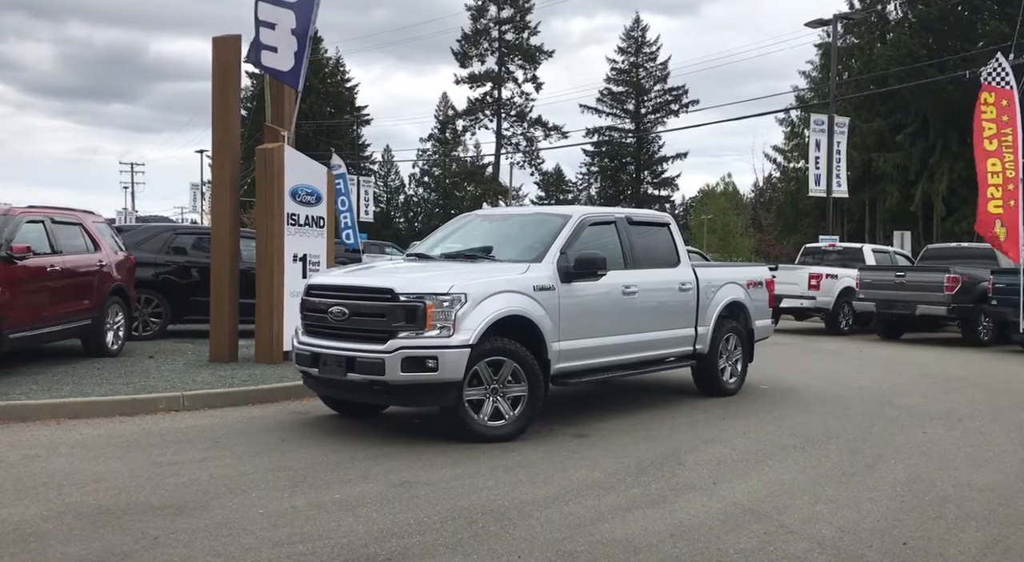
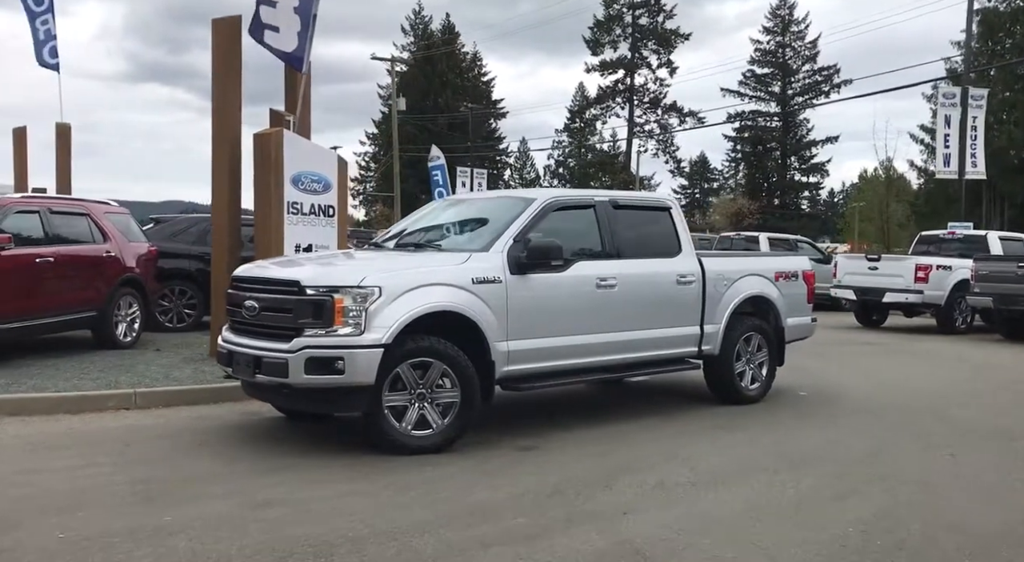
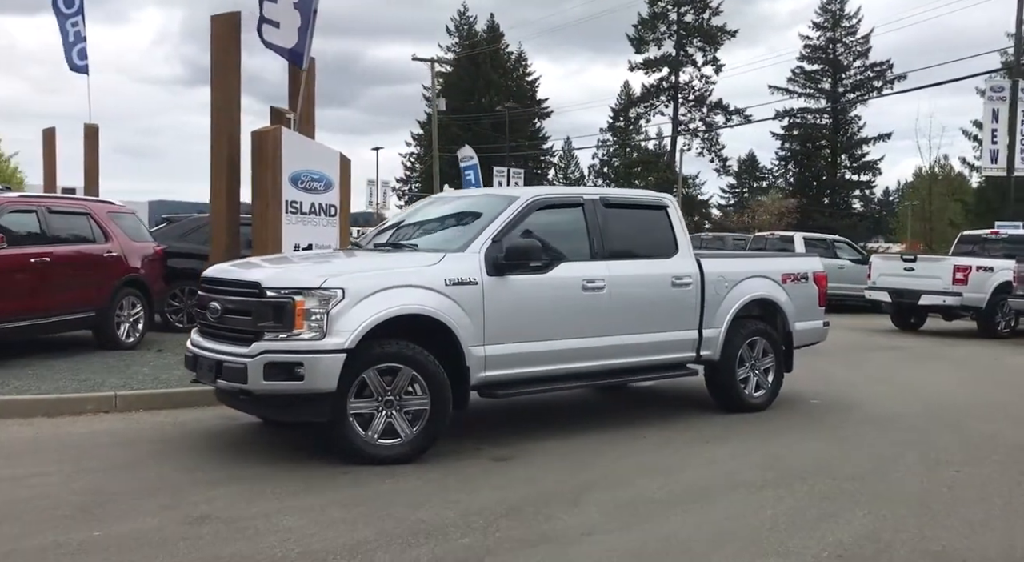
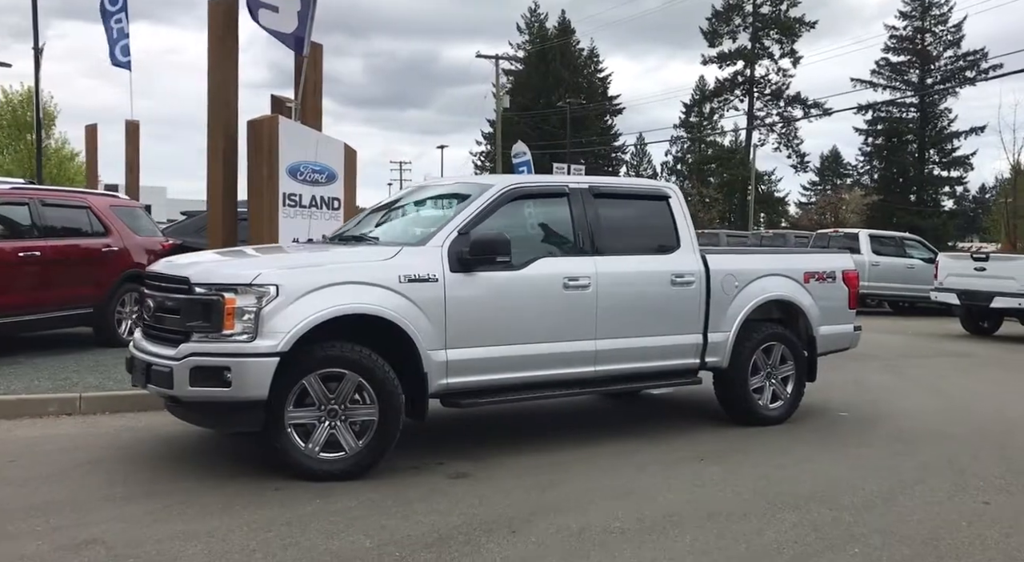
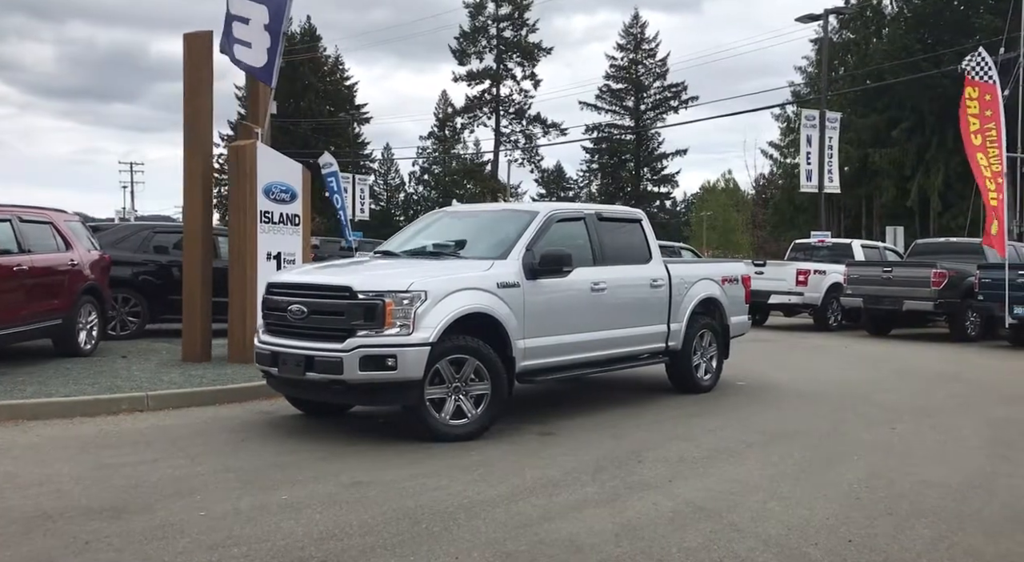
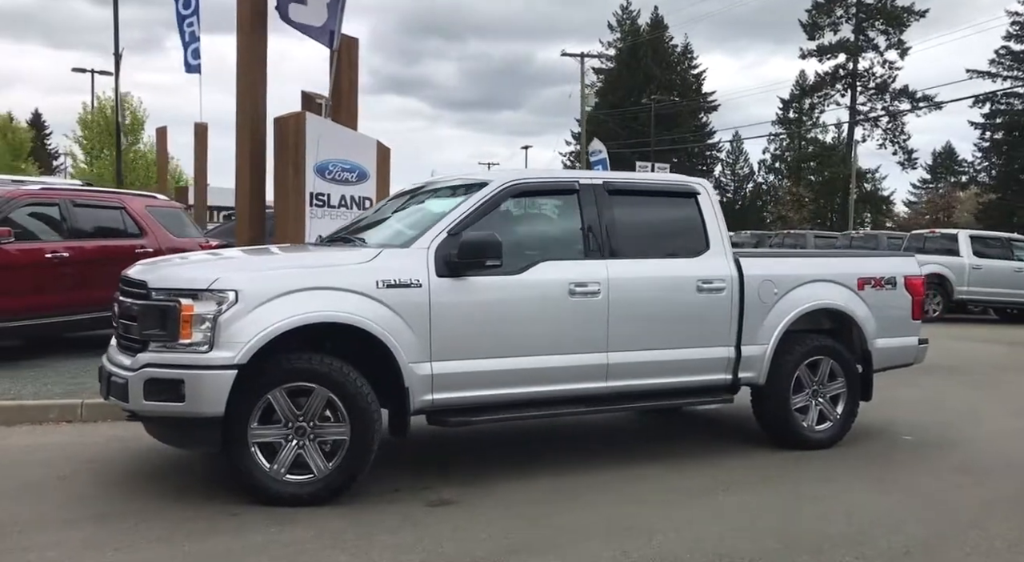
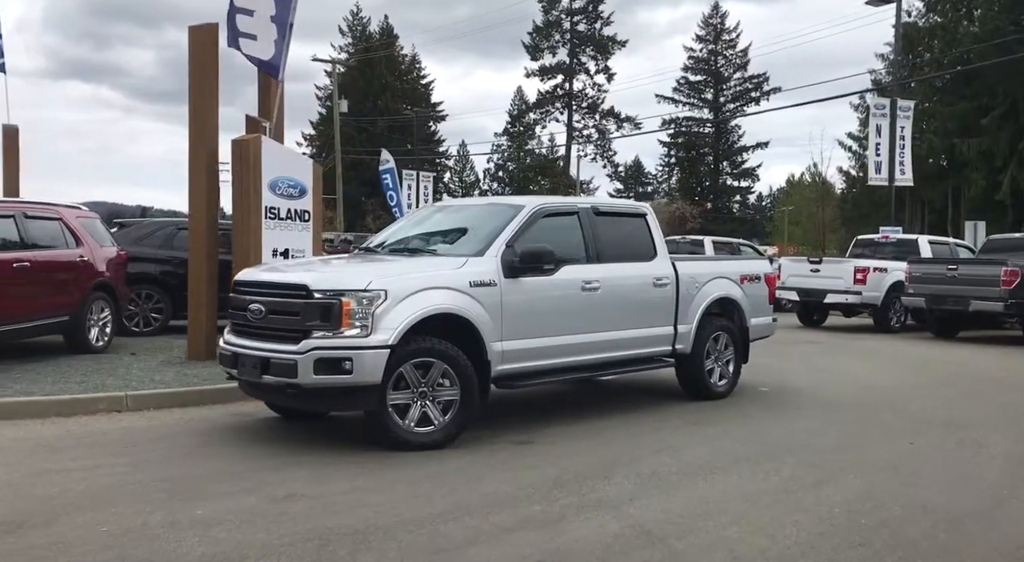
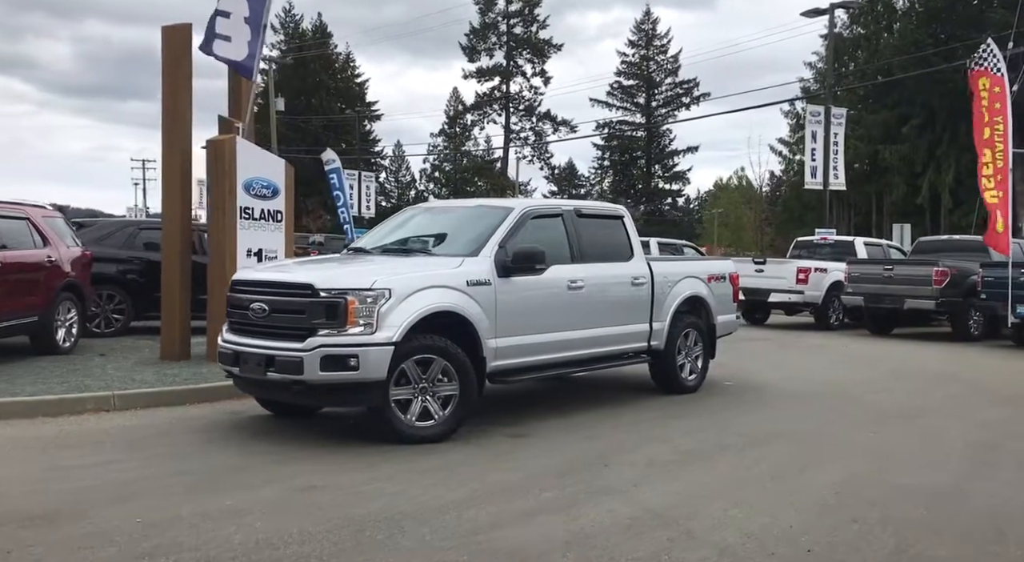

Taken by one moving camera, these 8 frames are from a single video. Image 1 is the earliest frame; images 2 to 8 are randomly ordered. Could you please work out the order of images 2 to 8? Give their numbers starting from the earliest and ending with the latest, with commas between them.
5, 8, 7, 2, 3, 4, 6
